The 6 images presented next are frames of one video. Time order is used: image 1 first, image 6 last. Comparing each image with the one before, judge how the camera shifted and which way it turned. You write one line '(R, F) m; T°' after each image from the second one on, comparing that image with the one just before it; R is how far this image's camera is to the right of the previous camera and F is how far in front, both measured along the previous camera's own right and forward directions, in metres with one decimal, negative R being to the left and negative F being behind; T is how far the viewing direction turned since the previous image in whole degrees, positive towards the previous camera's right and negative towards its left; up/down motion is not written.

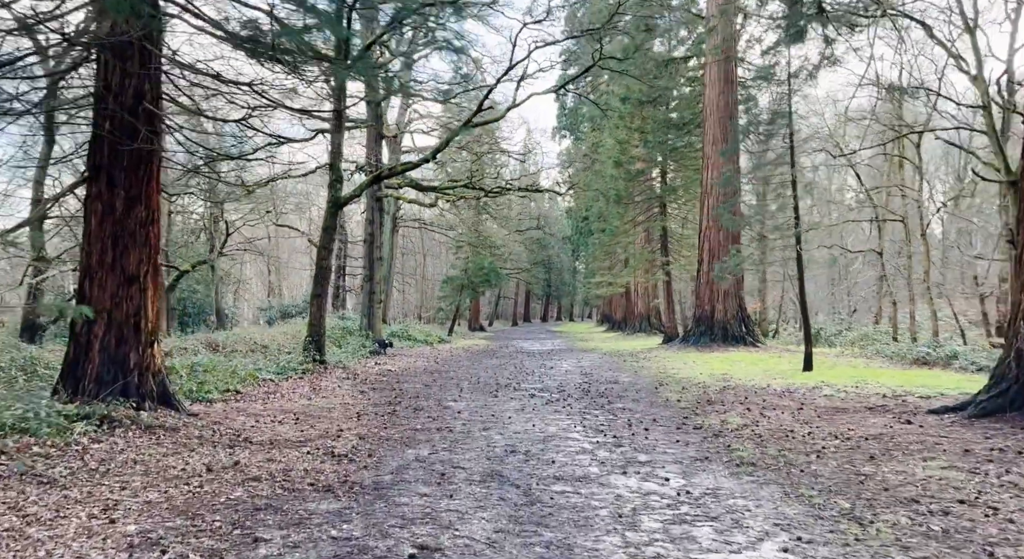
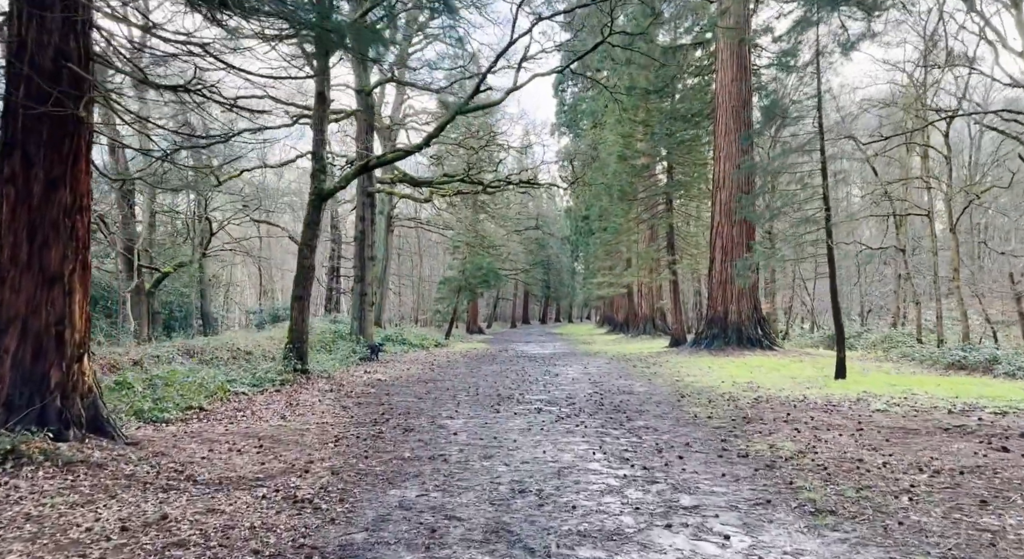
(-0.1, +1.2) m; 0°
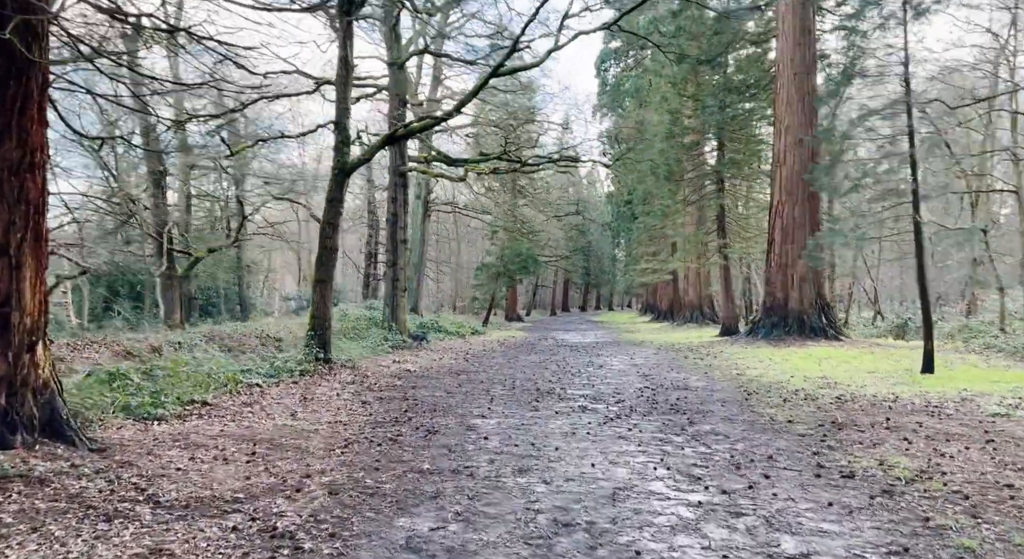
(0.0, +1.1) m; -3°
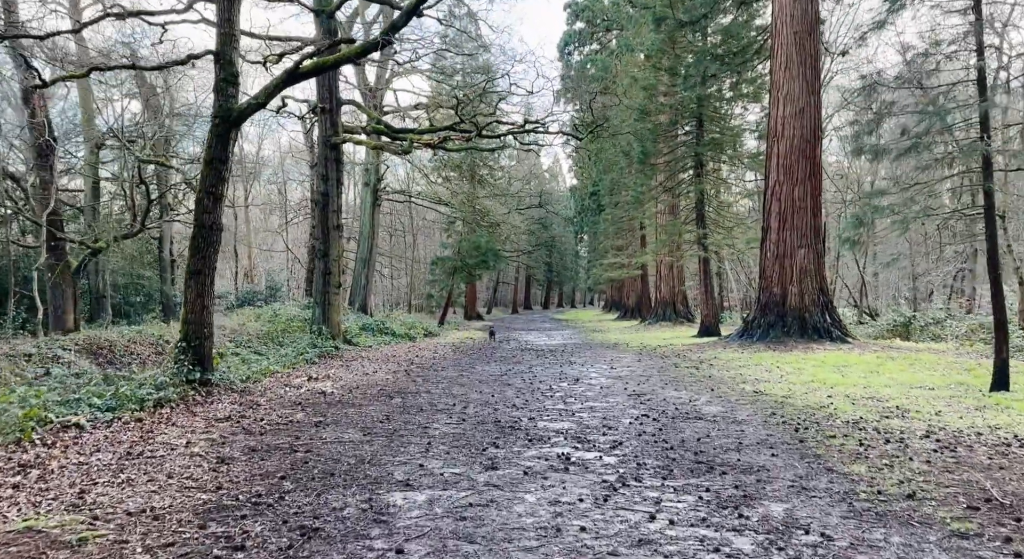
(+0.1, +2.8) m; +3°
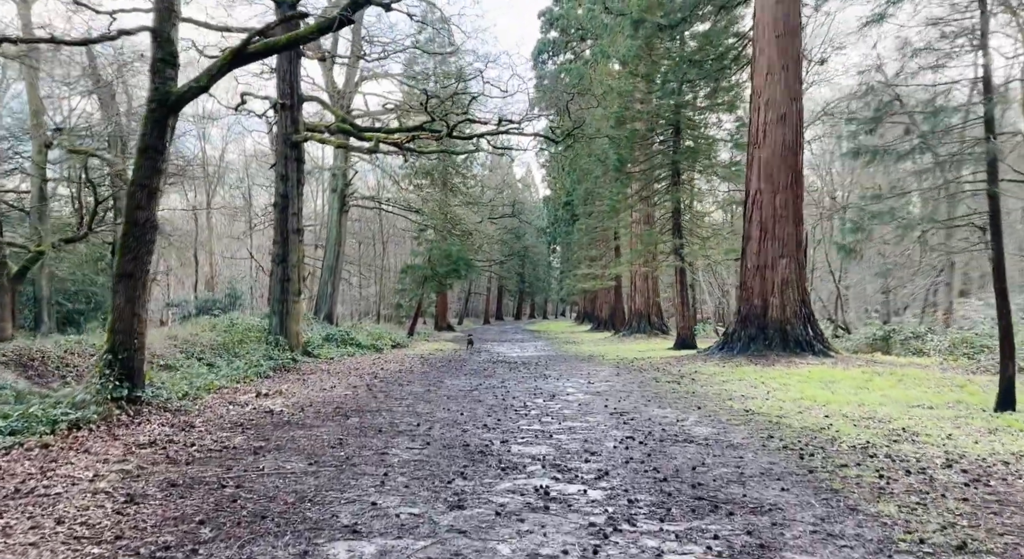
(0.0, +0.8) m; +2°
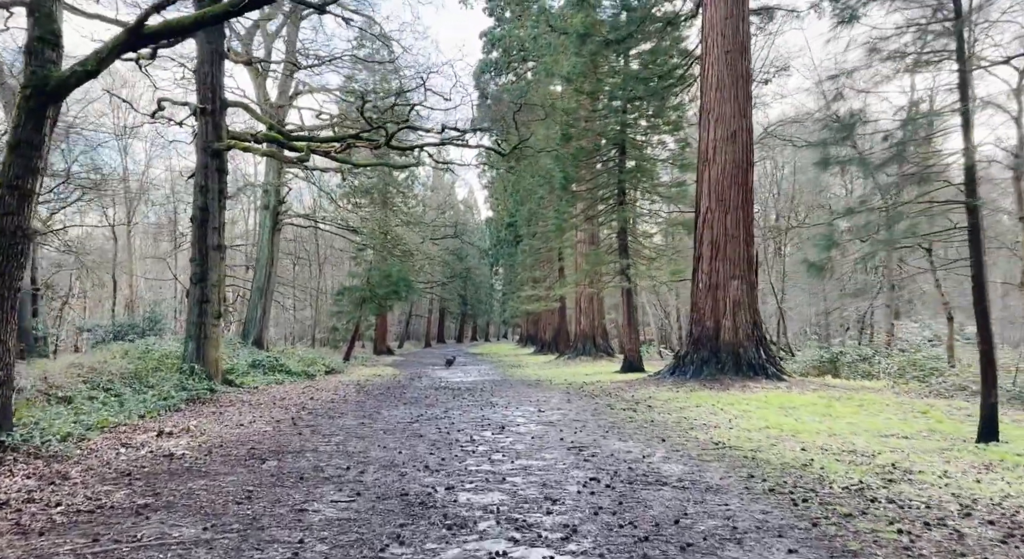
(0.0, +0.9) m; +4°
